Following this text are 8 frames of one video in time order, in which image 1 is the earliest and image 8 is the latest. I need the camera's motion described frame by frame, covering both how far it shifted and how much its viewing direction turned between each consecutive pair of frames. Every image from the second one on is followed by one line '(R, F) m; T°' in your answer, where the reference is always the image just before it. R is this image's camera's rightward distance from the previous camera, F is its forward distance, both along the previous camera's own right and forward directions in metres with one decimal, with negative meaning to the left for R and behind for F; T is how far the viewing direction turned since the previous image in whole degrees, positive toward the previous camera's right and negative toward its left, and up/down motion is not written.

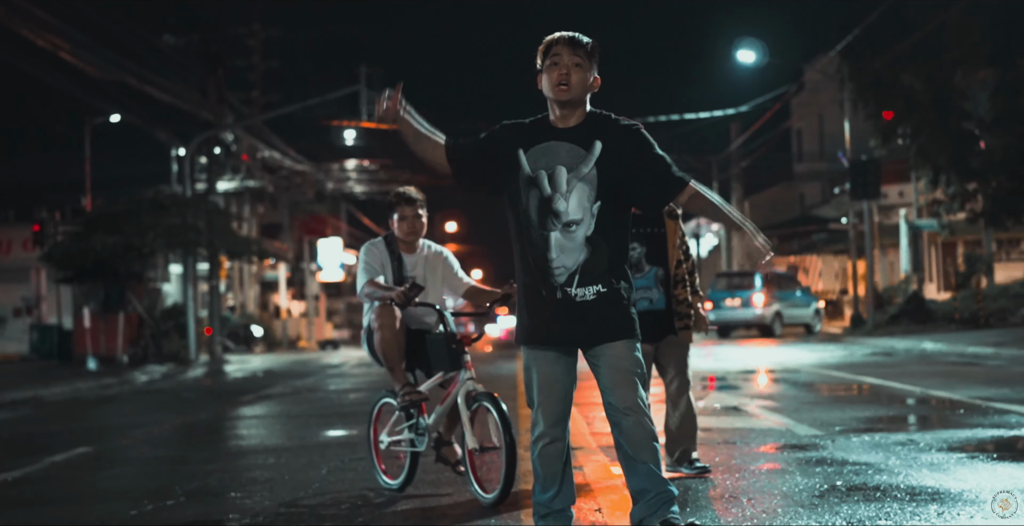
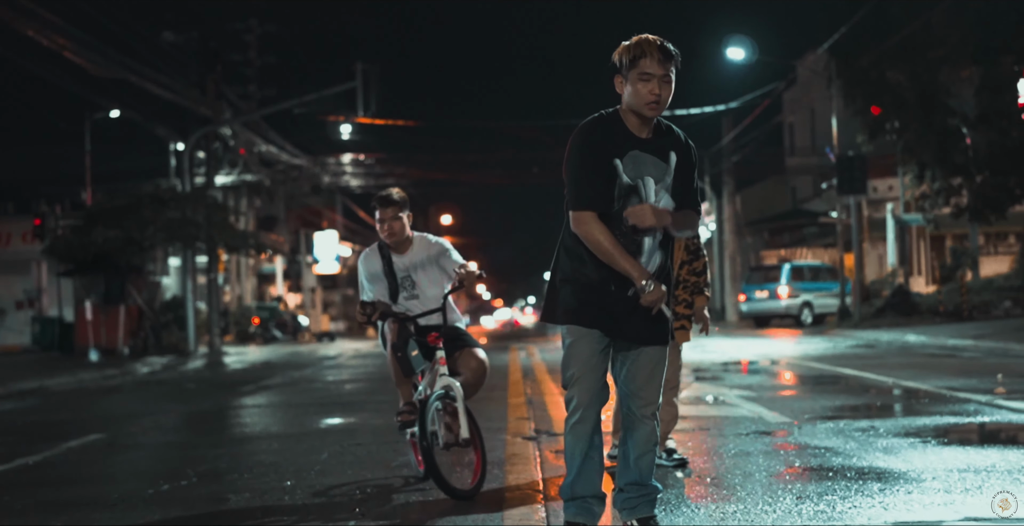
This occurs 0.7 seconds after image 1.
(+0.1, -0.5) m; 0°
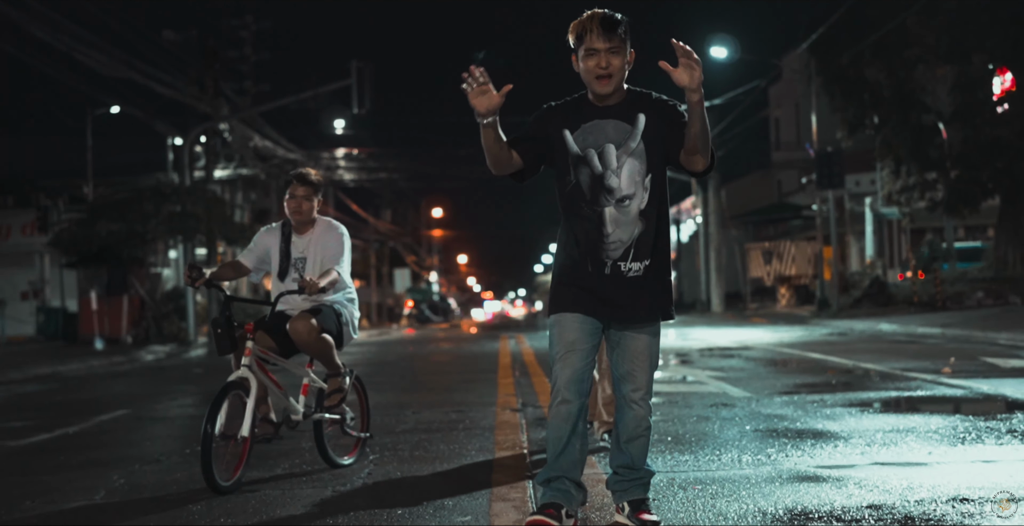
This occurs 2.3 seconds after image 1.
(0.0, -1.0) m; +1°
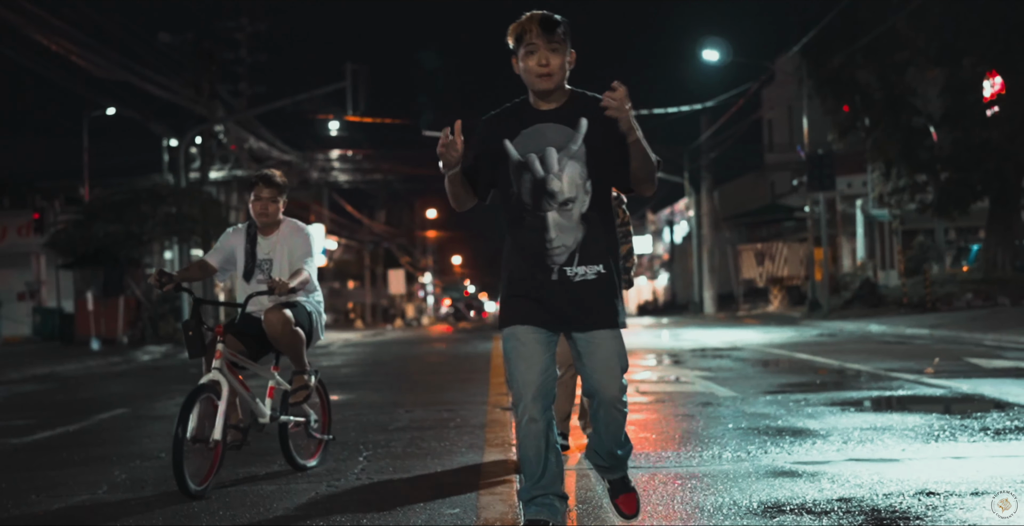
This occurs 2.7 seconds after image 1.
(0.0, -0.2) m; 0°
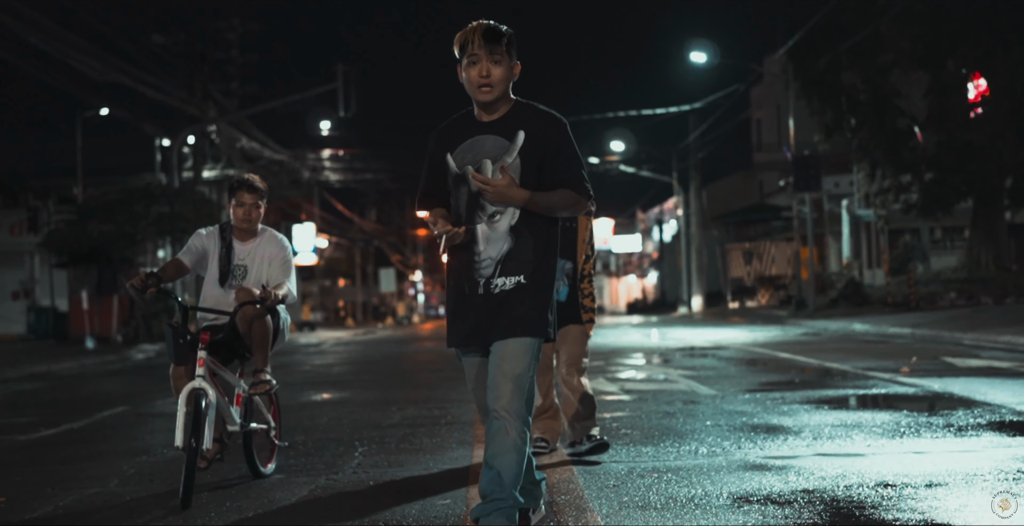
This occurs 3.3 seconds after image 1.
(0.0, -0.4) m; 0°
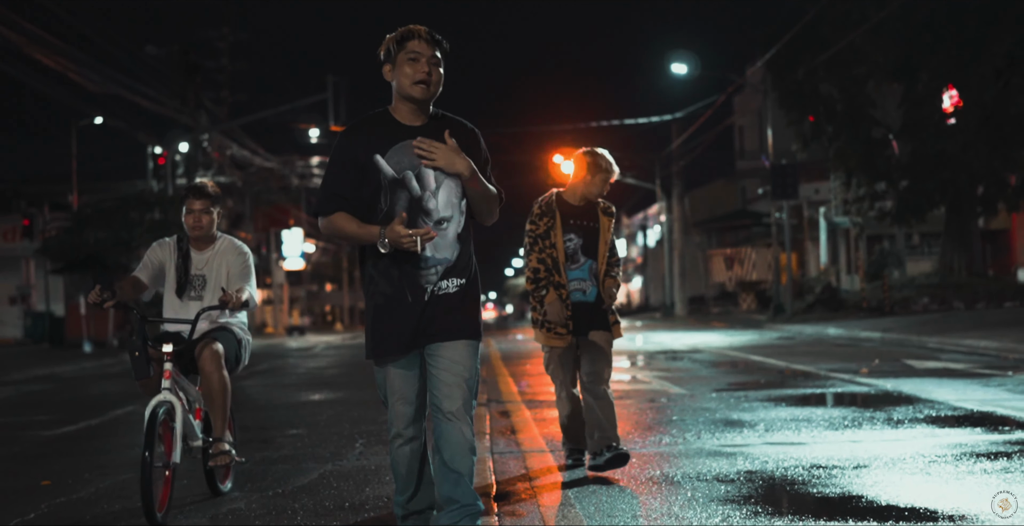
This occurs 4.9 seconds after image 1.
(0.0, -0.8) m; +1°
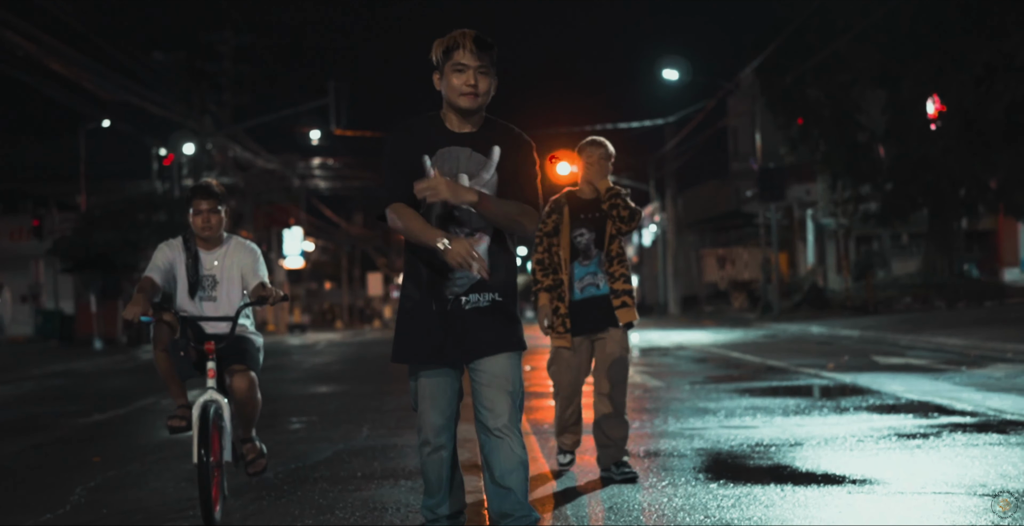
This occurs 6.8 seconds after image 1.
(+0.1, -1.0) m; 0°
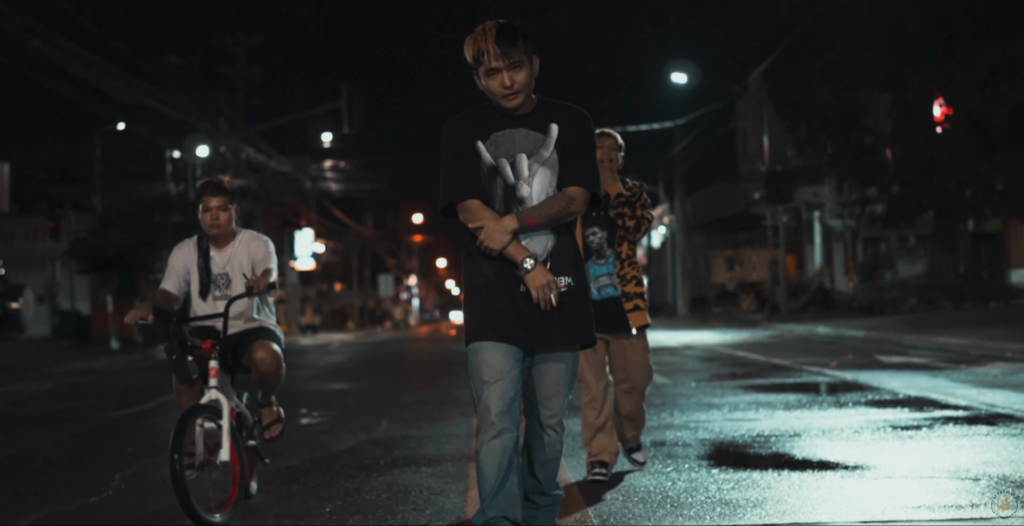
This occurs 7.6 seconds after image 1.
(0.0, -0.4) m; 0°
